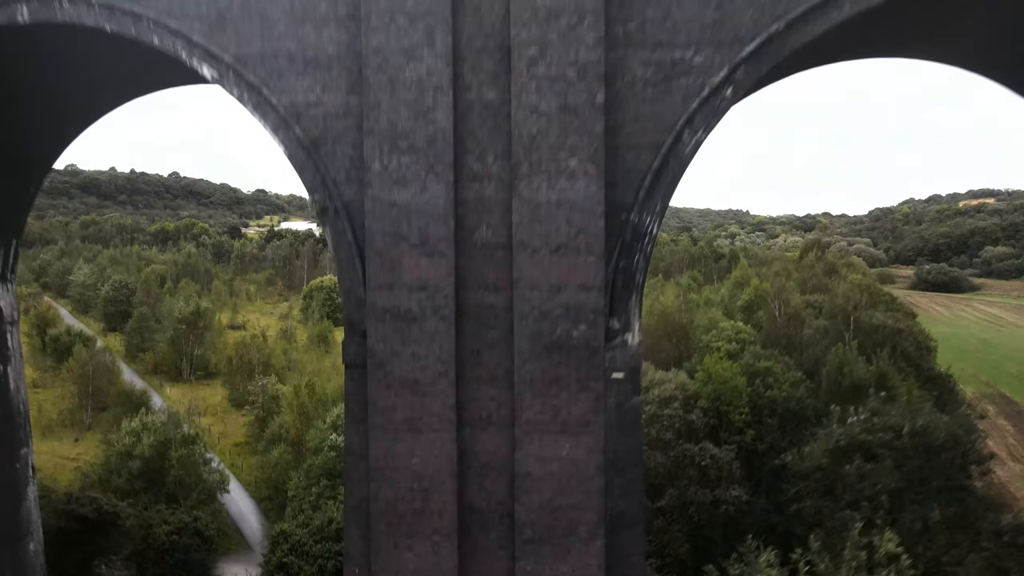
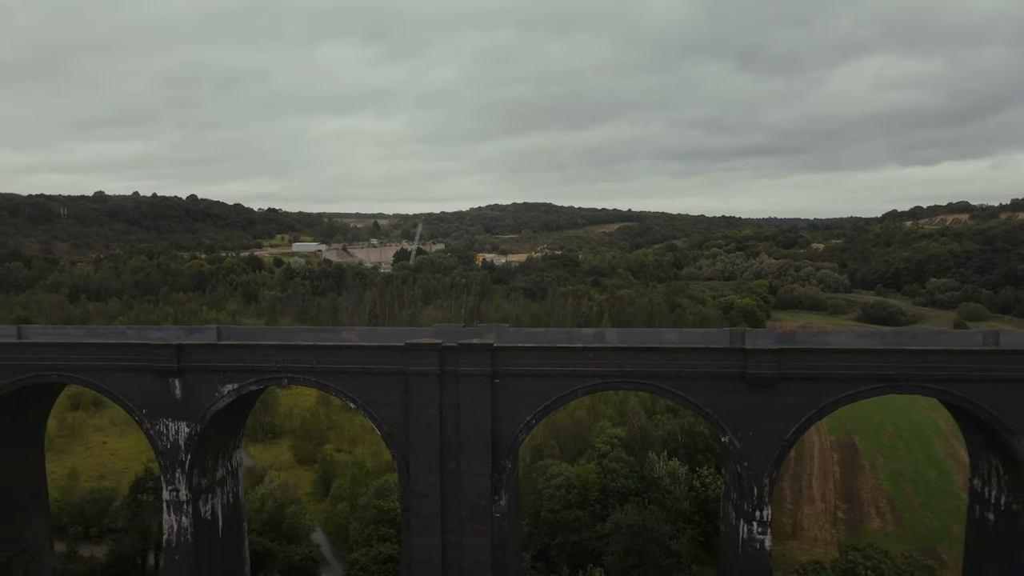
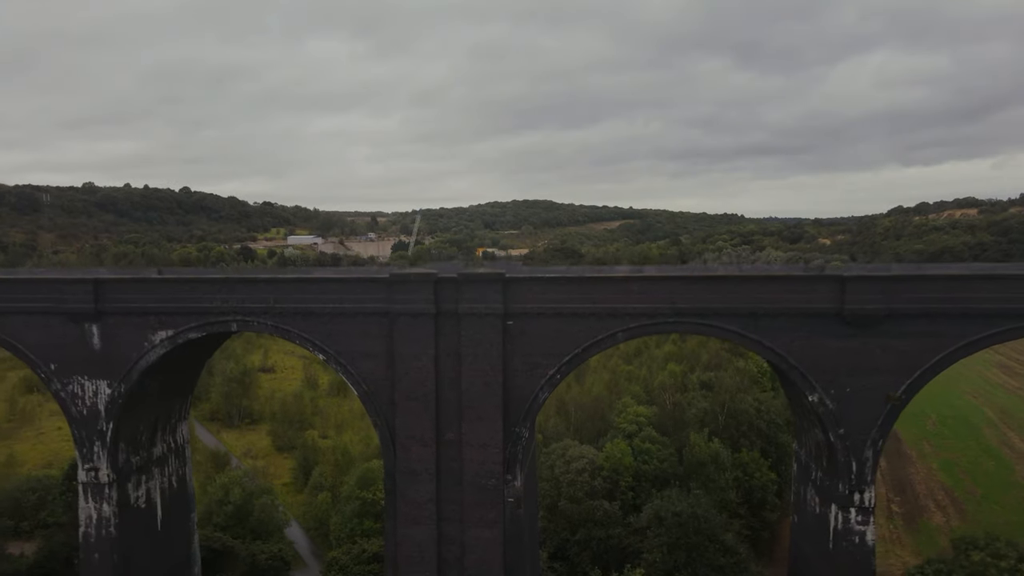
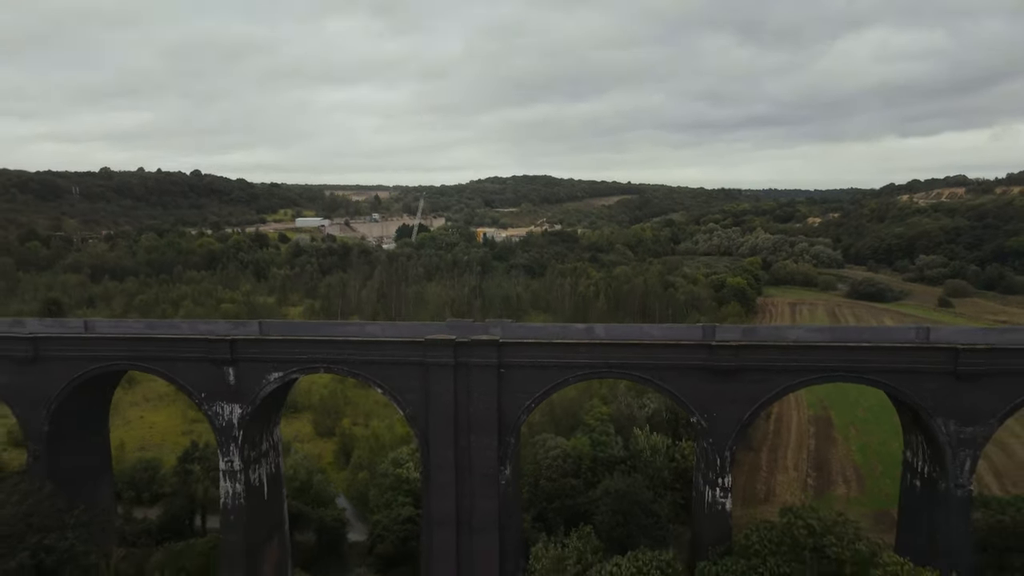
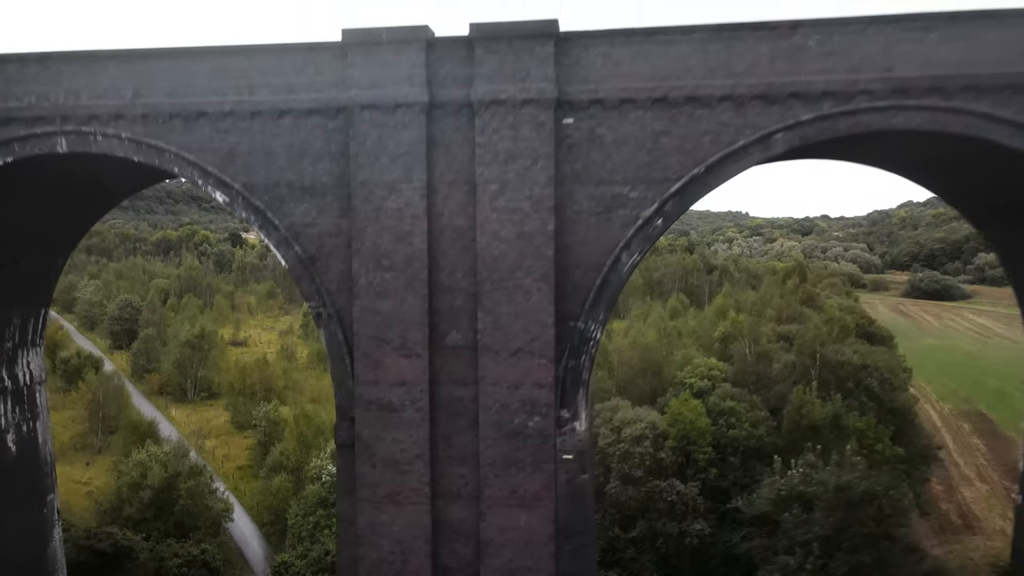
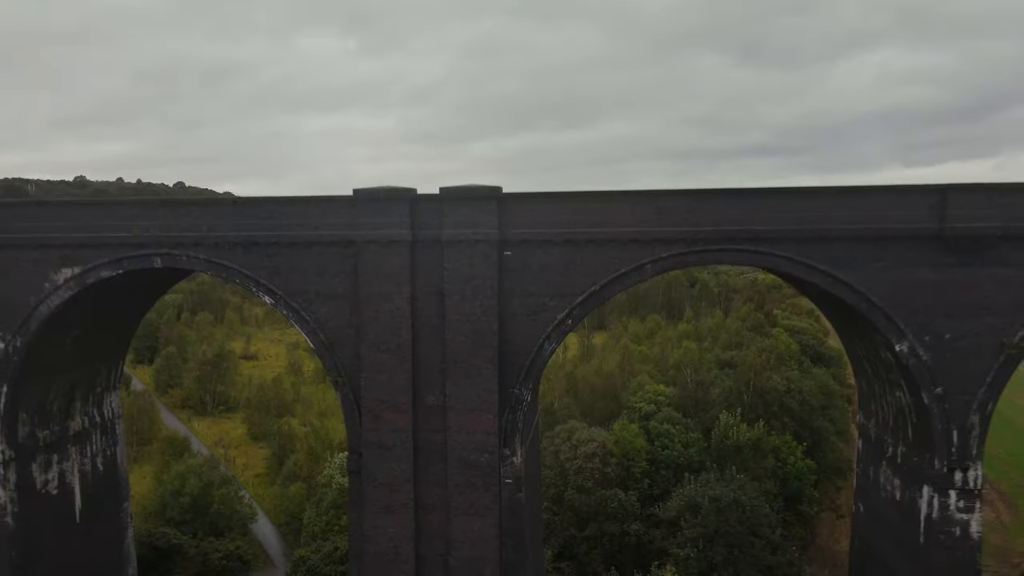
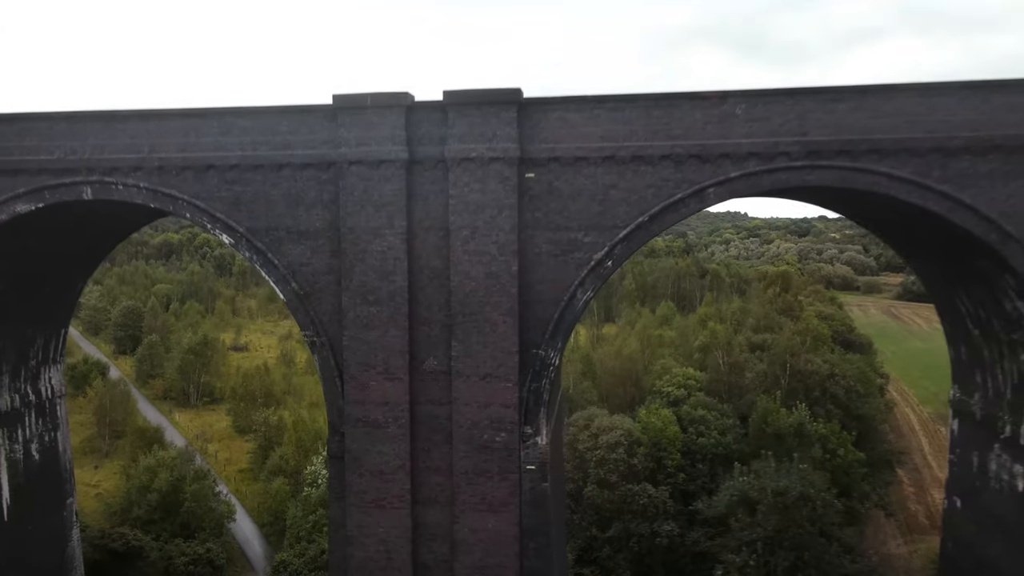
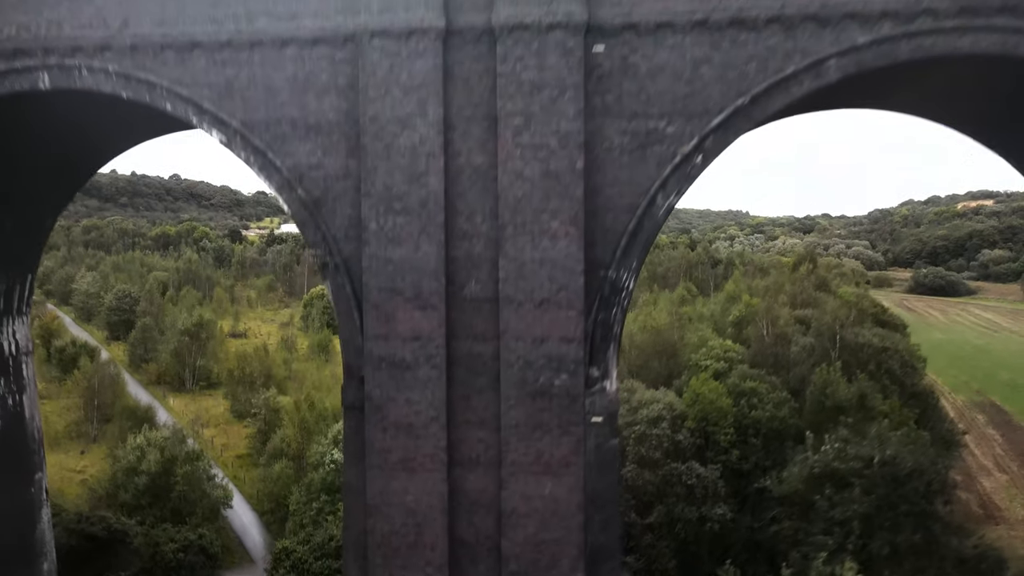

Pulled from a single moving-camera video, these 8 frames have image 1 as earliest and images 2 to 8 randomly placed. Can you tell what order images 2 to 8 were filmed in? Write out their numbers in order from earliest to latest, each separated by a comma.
8, 5, 7, 6, 3, 2, 4
